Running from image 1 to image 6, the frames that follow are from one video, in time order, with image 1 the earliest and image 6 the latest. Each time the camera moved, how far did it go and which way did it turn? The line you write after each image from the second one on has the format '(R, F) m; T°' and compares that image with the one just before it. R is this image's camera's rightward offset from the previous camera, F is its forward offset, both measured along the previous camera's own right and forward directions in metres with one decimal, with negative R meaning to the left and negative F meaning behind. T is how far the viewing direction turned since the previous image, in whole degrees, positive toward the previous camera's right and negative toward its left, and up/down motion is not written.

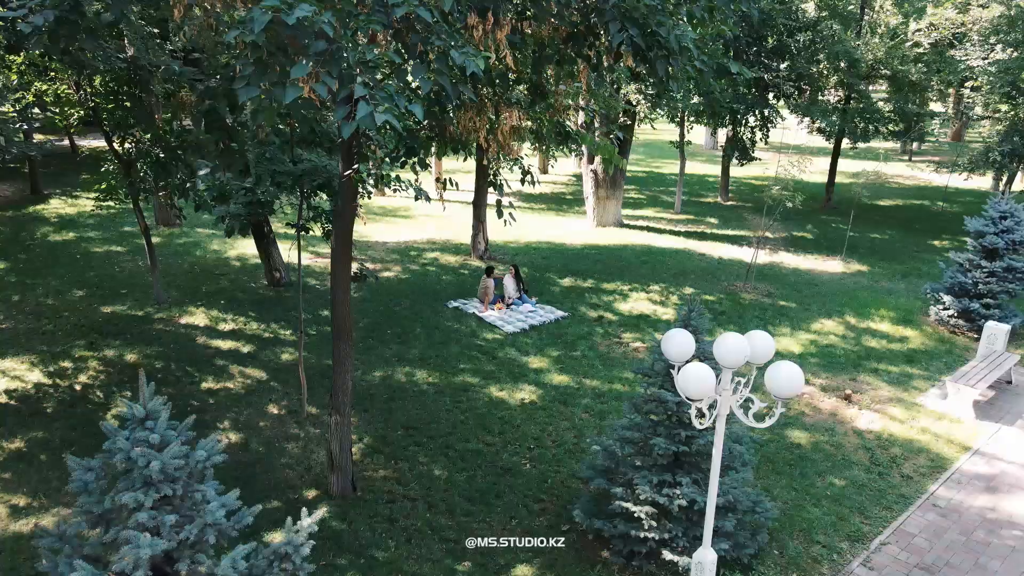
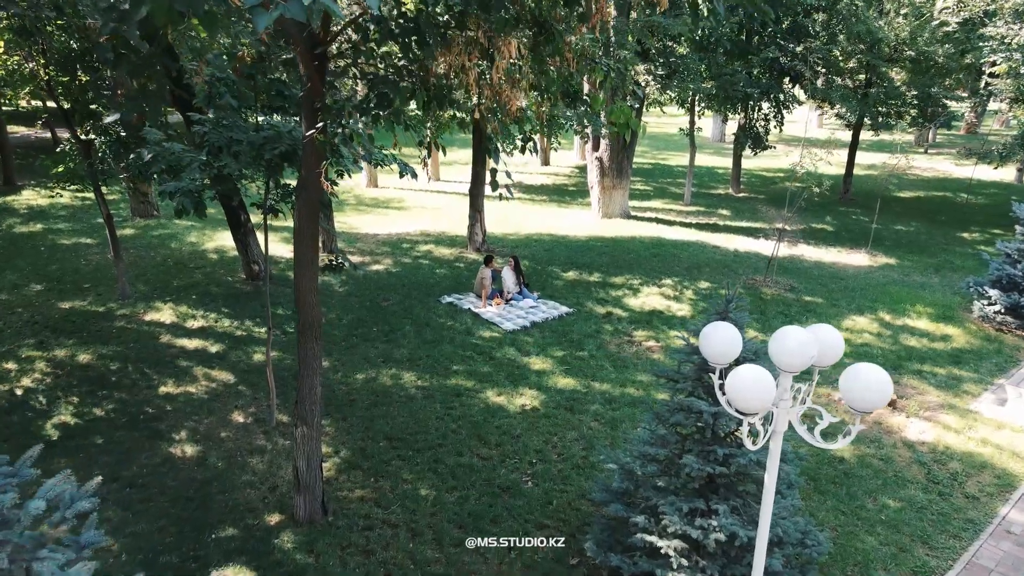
(0.0, +1.0) m; 0°
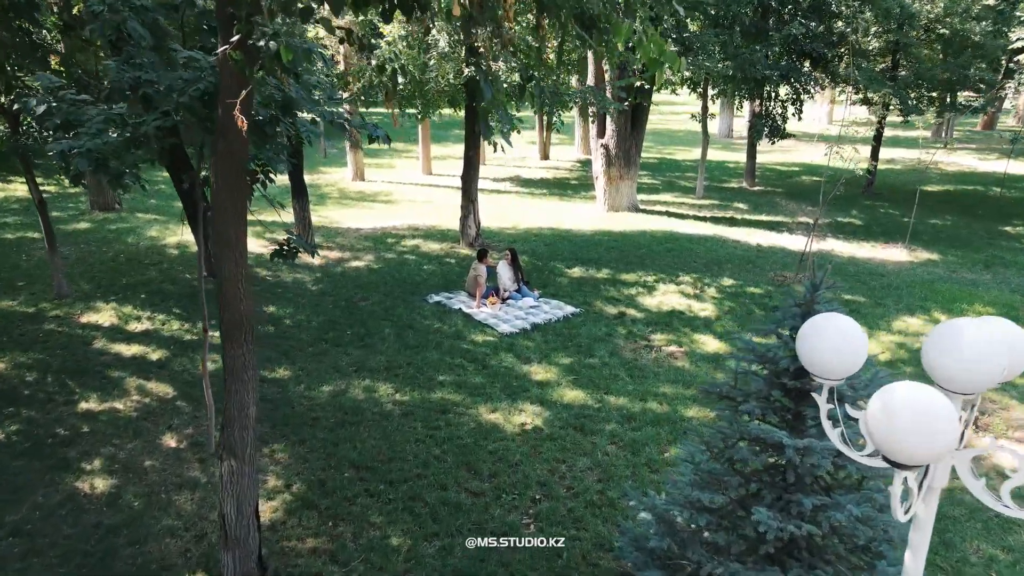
(0.0, +1.3) m; 0°
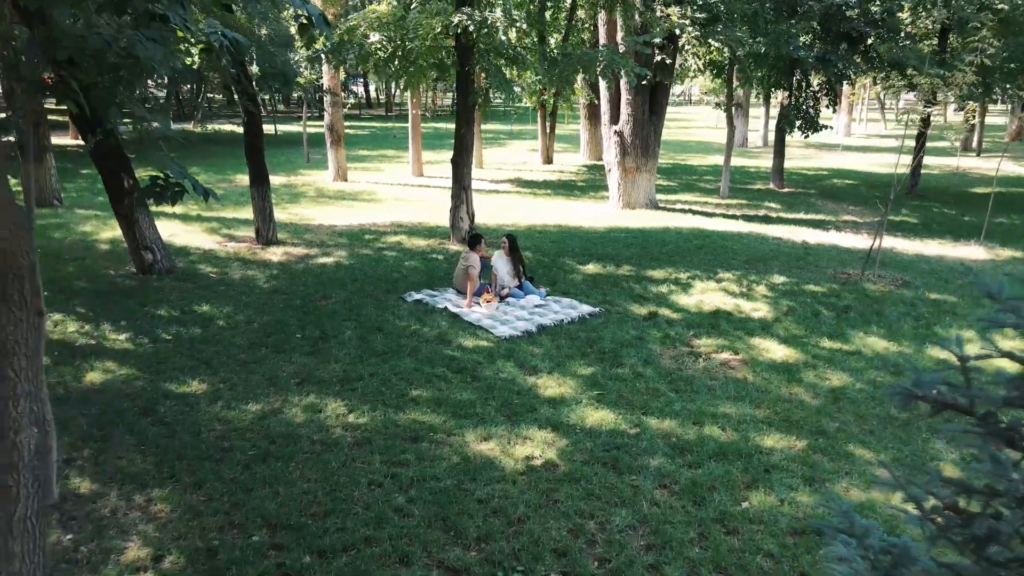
(0.0, +1.8) m; 0°
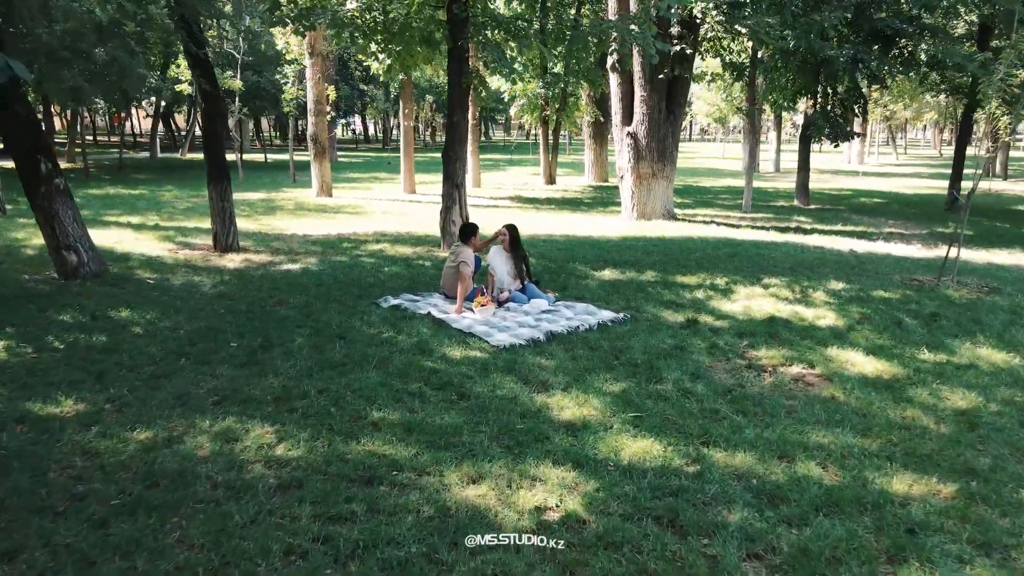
(0.0, +1.4) m; 0°
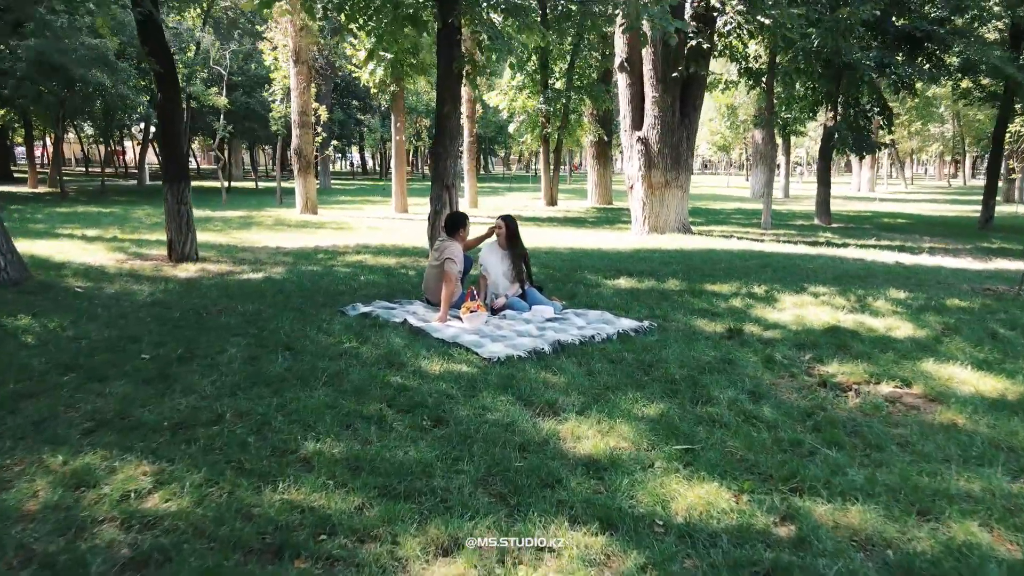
(0.0, +1.0) m; 0°
